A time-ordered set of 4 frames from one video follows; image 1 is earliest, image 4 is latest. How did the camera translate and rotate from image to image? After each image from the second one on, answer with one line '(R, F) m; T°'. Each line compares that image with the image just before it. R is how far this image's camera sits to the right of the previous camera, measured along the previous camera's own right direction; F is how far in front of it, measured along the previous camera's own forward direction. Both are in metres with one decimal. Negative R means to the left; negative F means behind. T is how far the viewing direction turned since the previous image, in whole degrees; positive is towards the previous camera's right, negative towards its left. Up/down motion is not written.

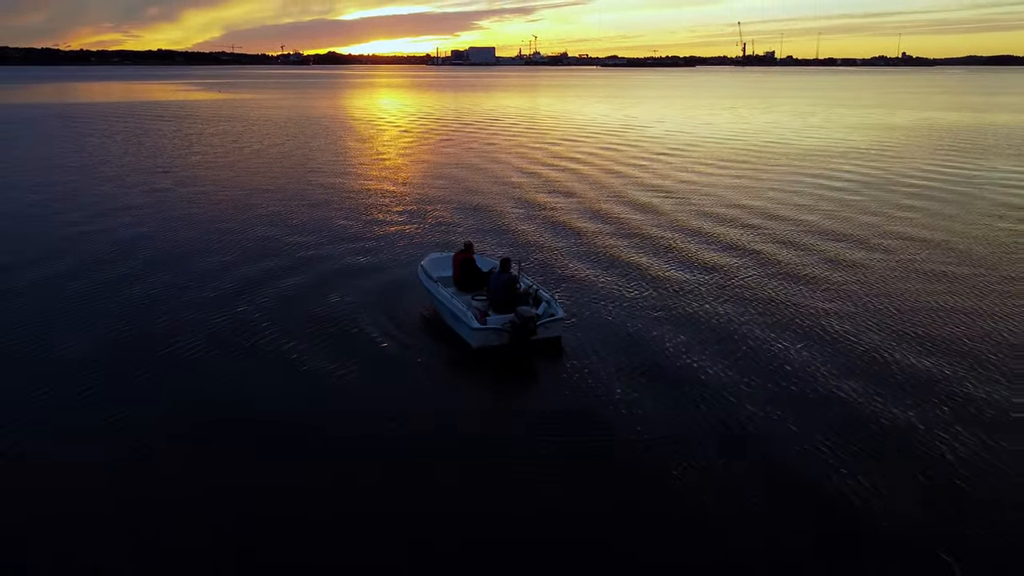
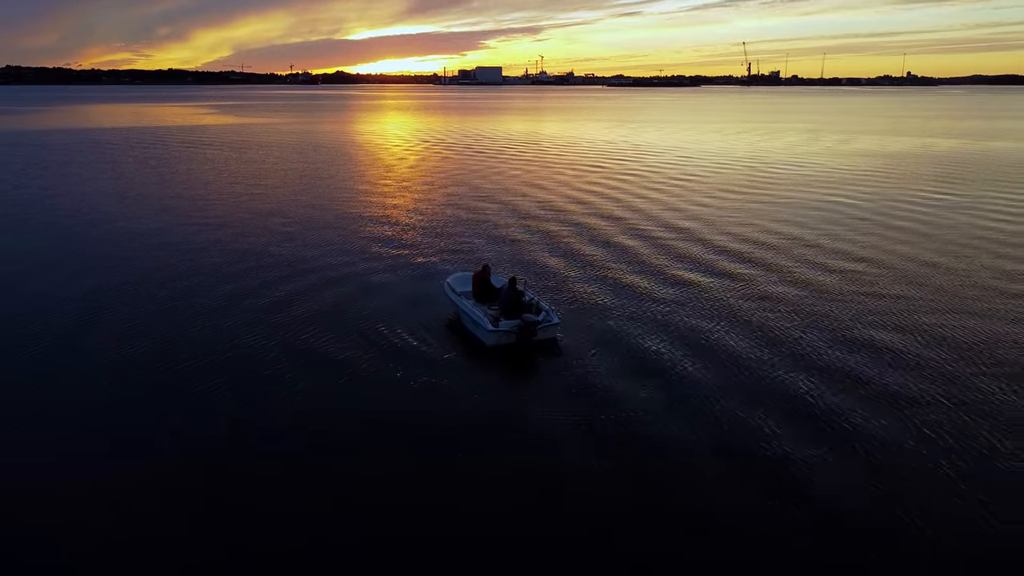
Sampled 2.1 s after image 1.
(+0.1, -0.9) m; -1°
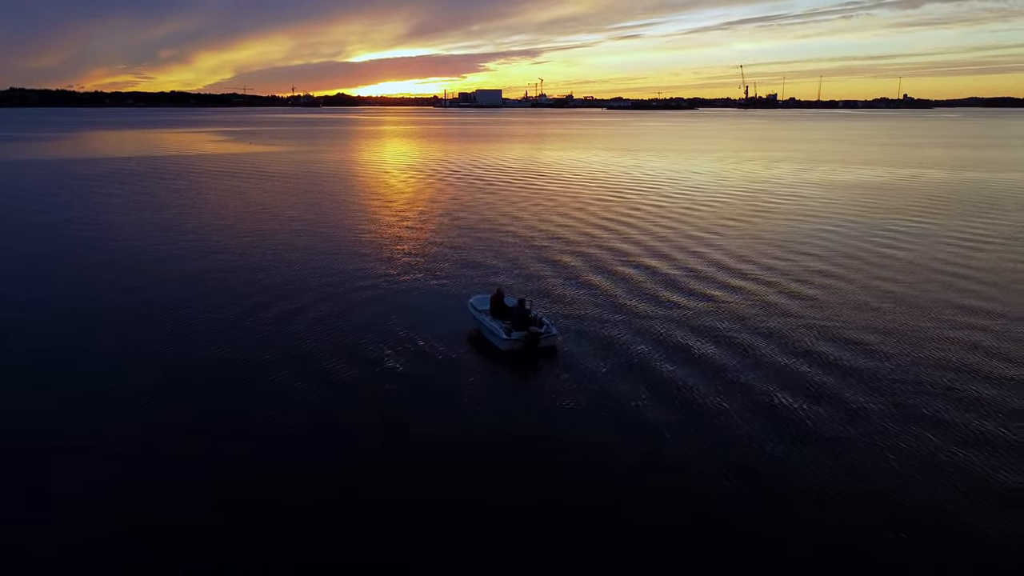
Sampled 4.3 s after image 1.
(0.0, -1.2) m; 0°
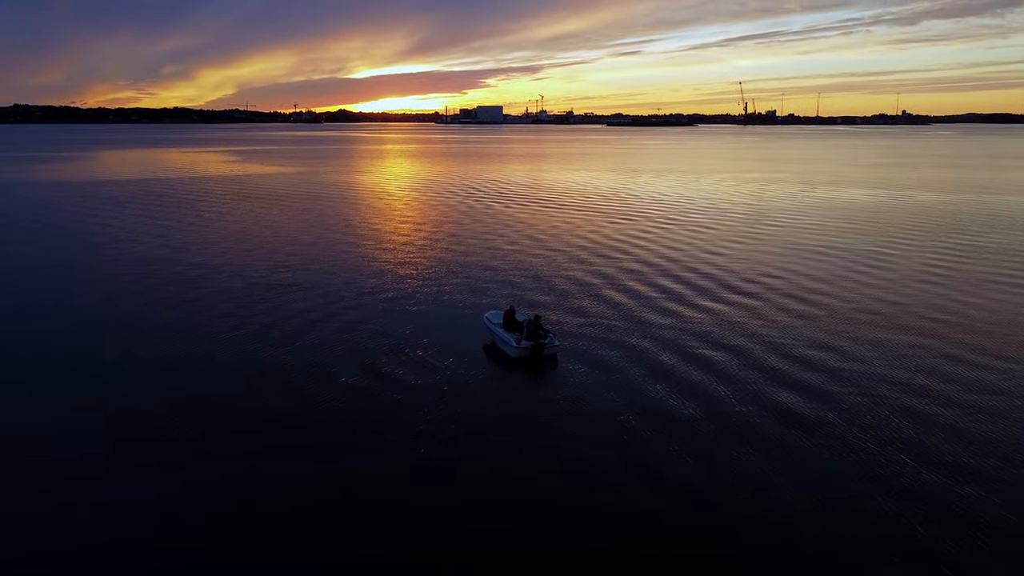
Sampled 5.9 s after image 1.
(0.0, -1.2) m; 0°
